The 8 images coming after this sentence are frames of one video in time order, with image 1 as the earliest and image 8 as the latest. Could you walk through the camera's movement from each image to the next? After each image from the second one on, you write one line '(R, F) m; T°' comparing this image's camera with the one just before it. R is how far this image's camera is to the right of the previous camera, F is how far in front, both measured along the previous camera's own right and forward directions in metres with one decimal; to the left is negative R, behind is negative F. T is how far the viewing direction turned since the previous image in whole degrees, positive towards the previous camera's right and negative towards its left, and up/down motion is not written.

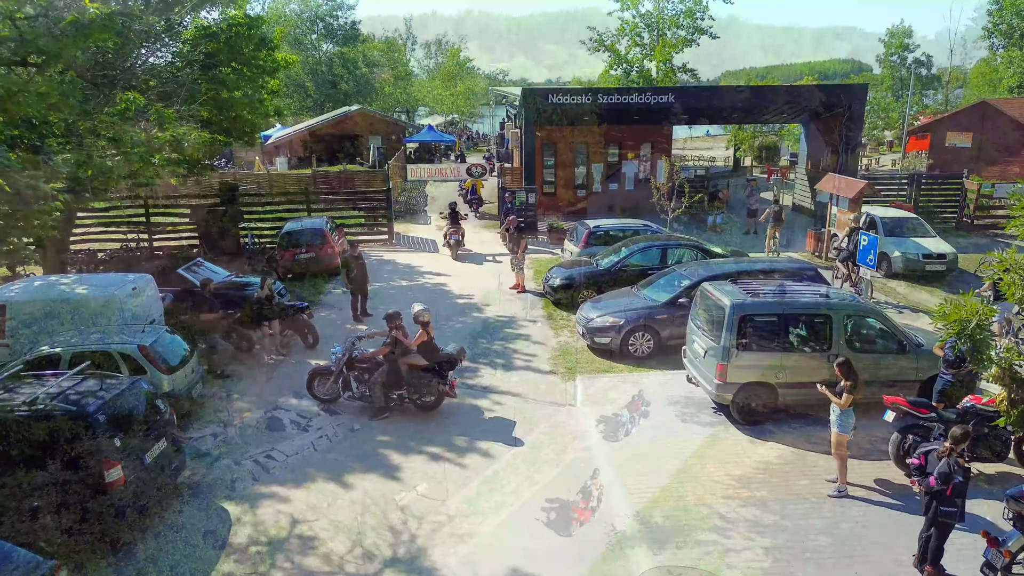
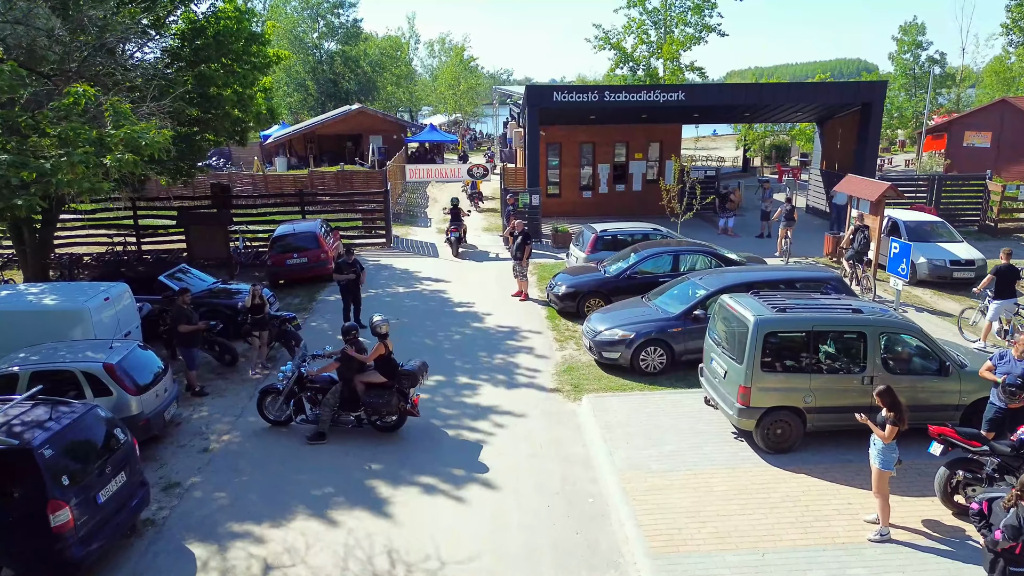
(0.0, +0.8) m; 0°
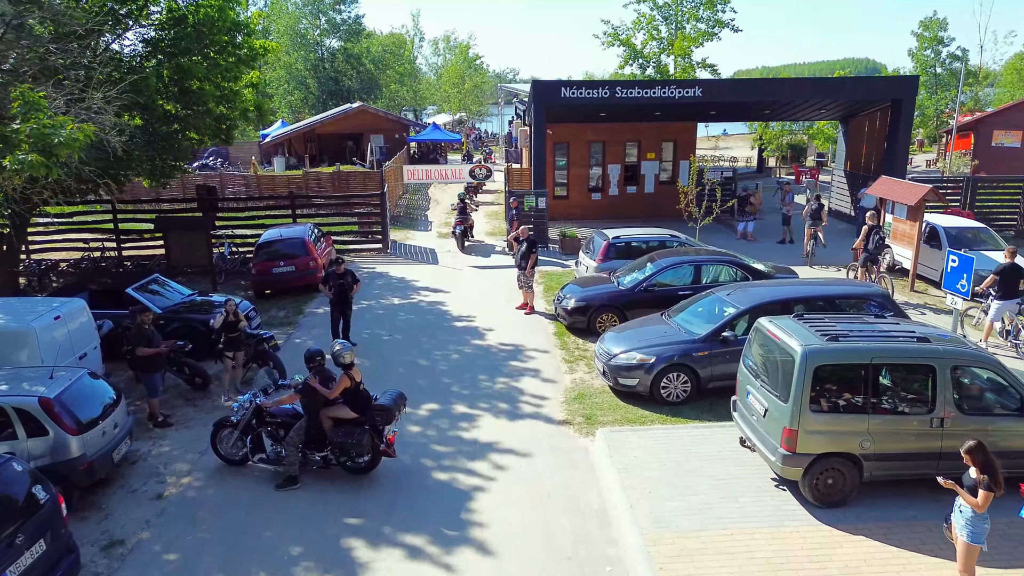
(0.0, +1.2) m; 0°
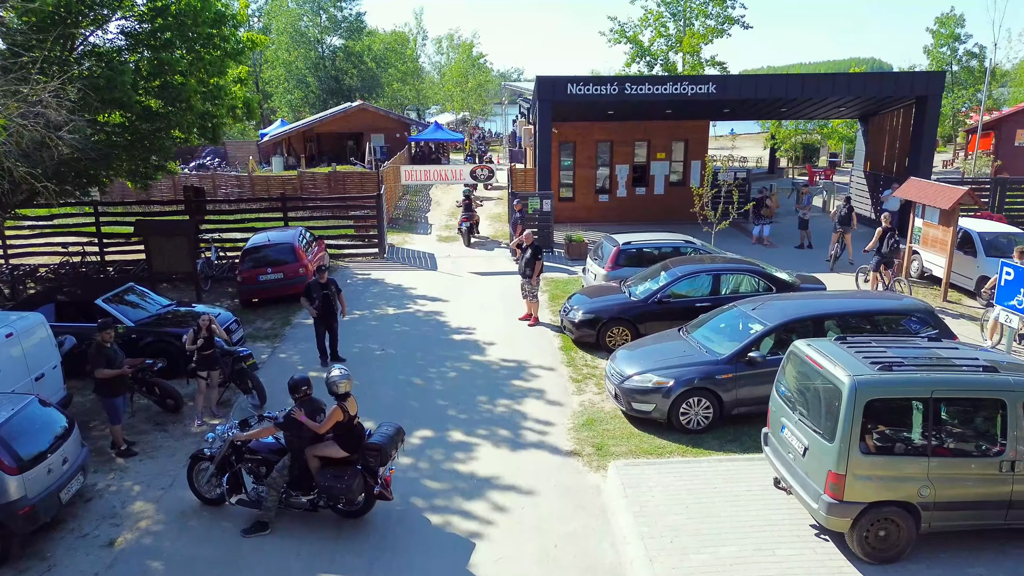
(0.0, +1.0) m; 0°
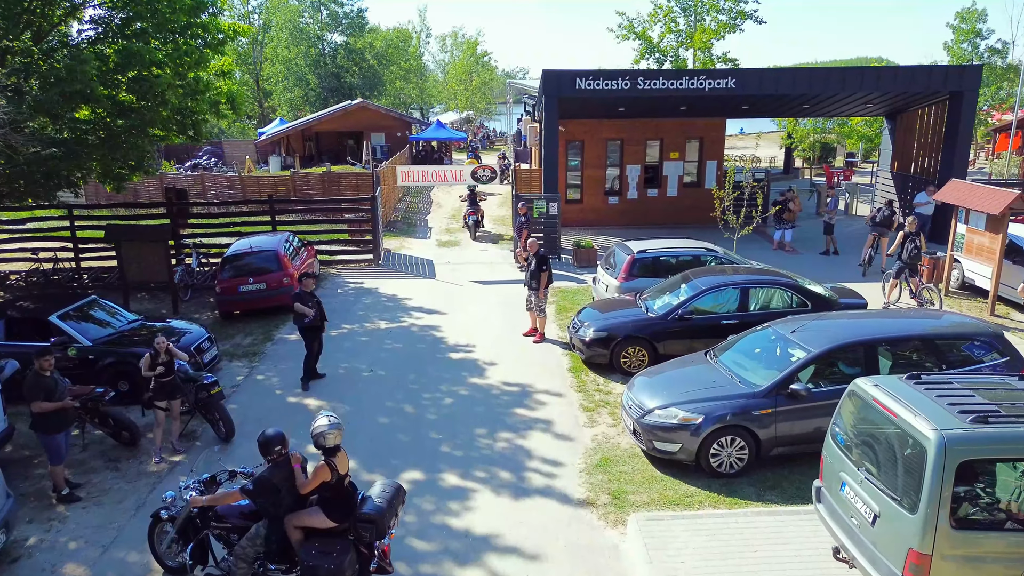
(0.0, +1.2) m; 0°
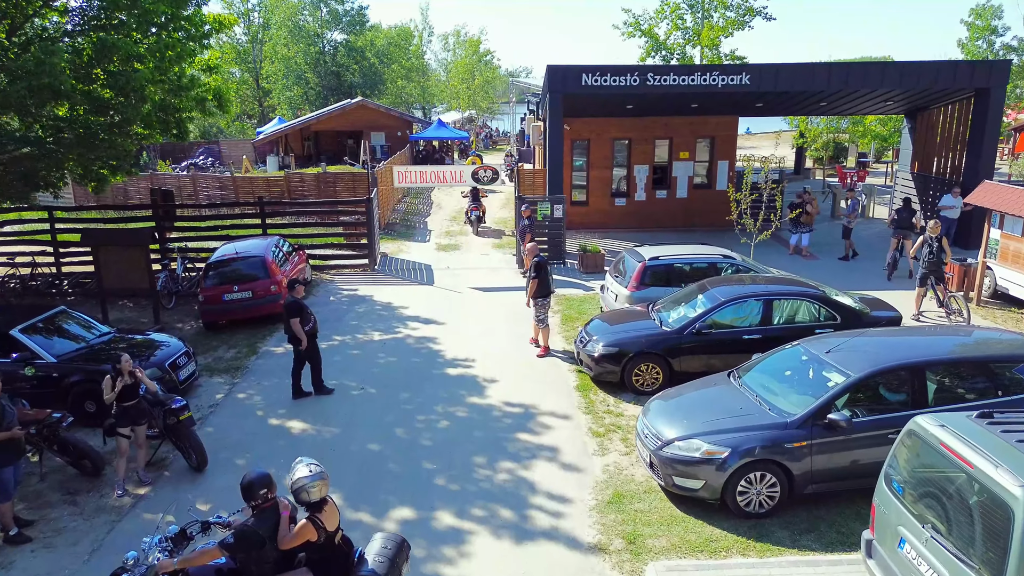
(0.0, +0.8) m; 0°
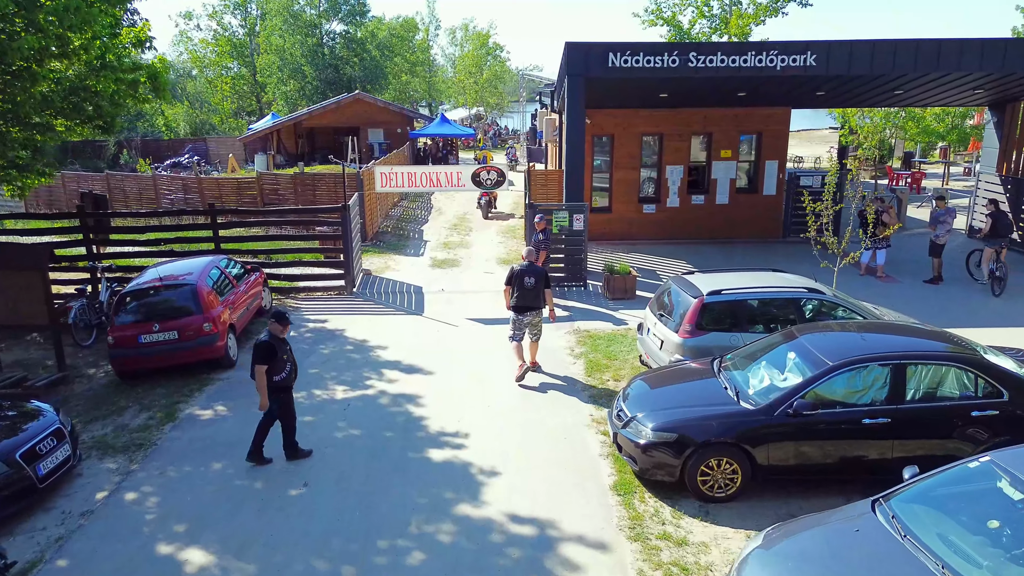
(0.0, +2.9) m; -1°
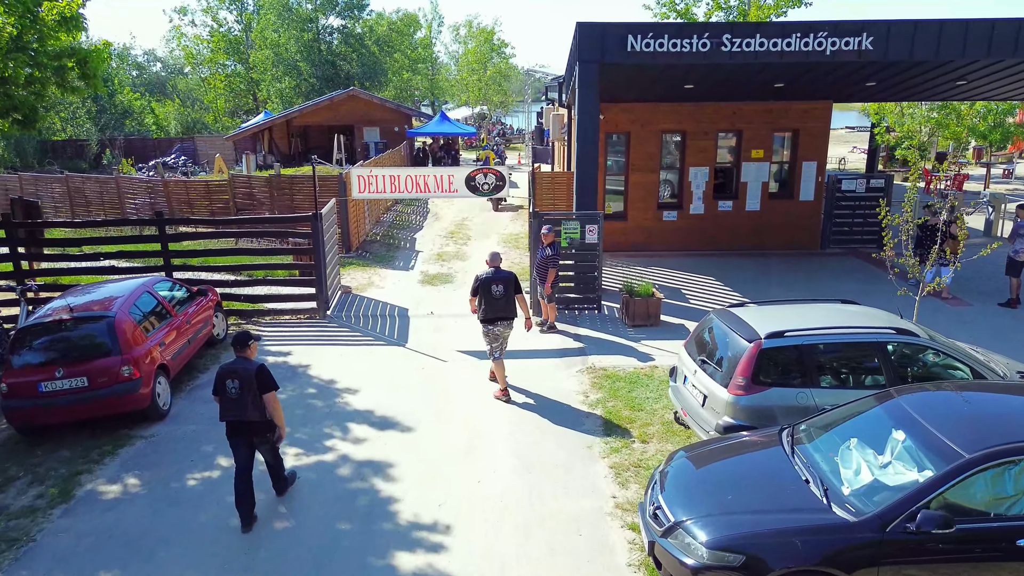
(+0.1, +1.9) m; 0°
